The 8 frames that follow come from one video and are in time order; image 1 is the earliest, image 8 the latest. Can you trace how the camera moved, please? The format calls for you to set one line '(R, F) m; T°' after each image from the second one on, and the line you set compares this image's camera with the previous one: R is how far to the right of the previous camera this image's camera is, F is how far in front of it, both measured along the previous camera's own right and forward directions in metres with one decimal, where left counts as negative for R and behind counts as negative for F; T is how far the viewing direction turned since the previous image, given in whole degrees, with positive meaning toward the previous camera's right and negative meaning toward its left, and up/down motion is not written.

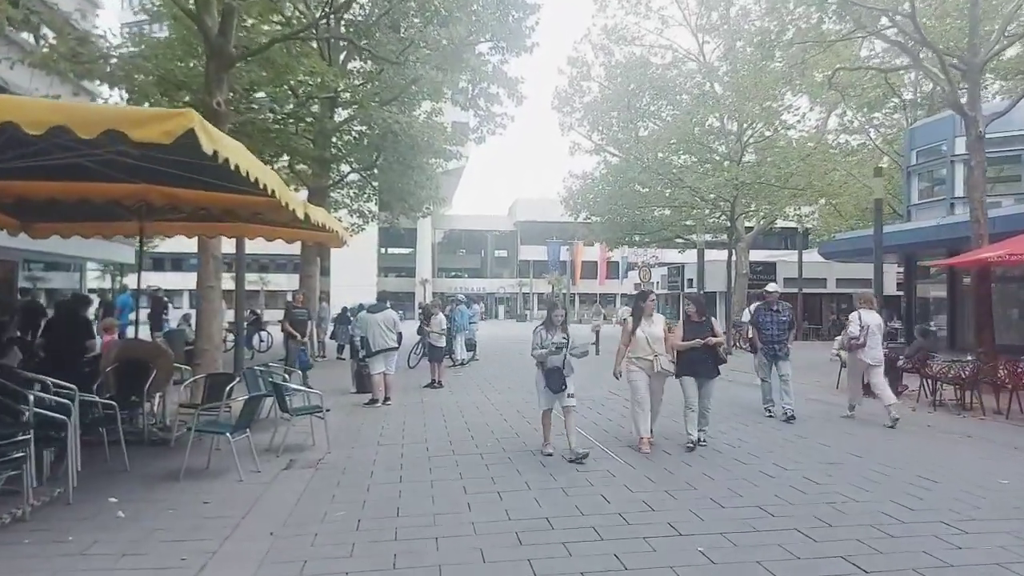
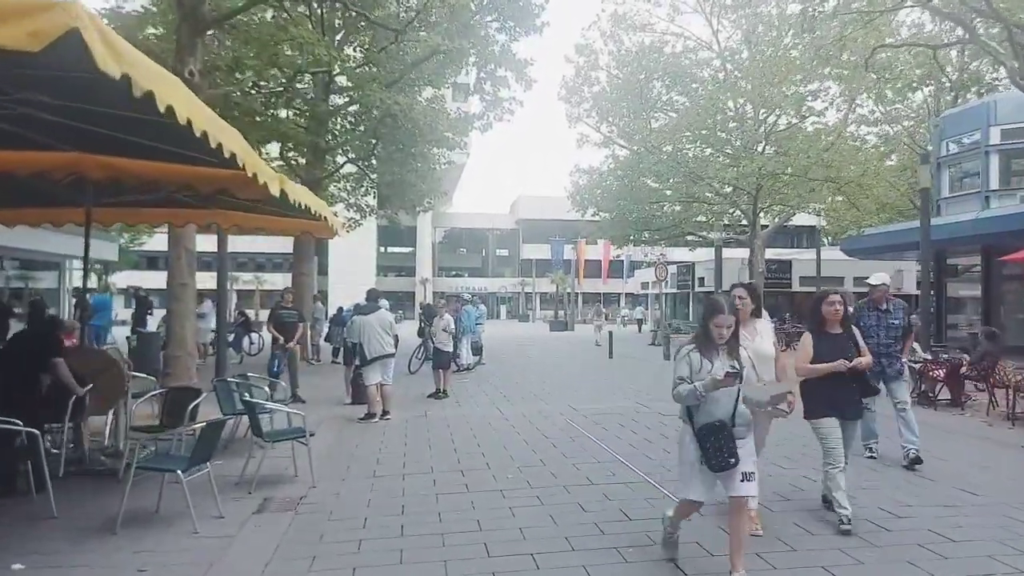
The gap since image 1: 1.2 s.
(-0.2, +1.5) m; 0°
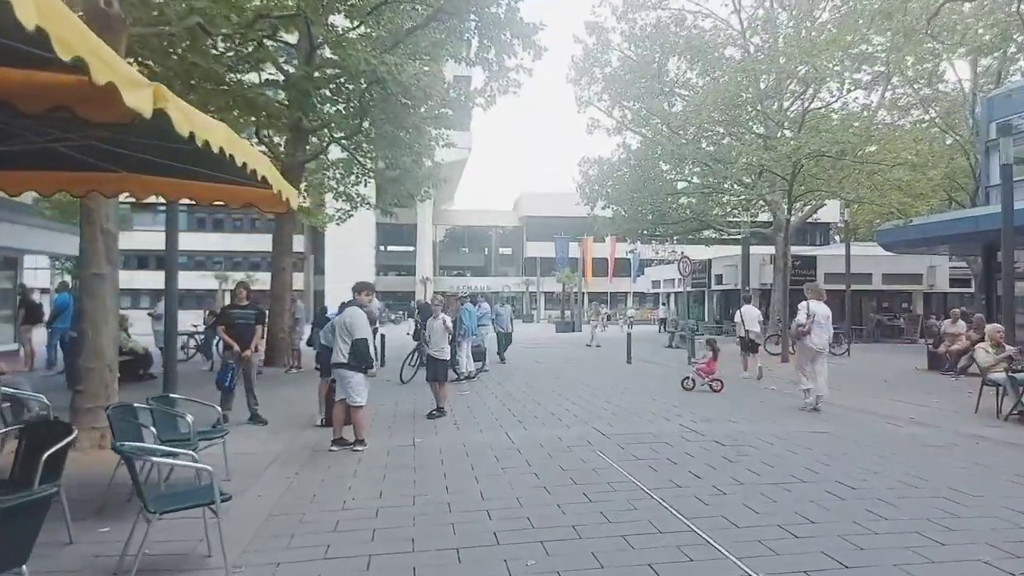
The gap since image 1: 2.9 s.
(-0.1, +2.3) m; 0°
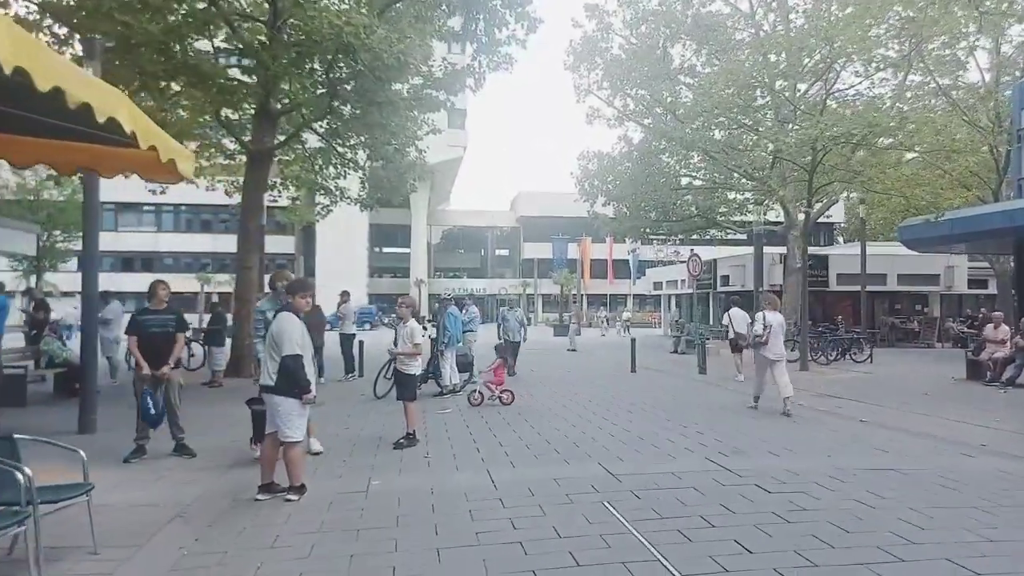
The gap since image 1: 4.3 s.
(+0.1, +1.8) m; 0°
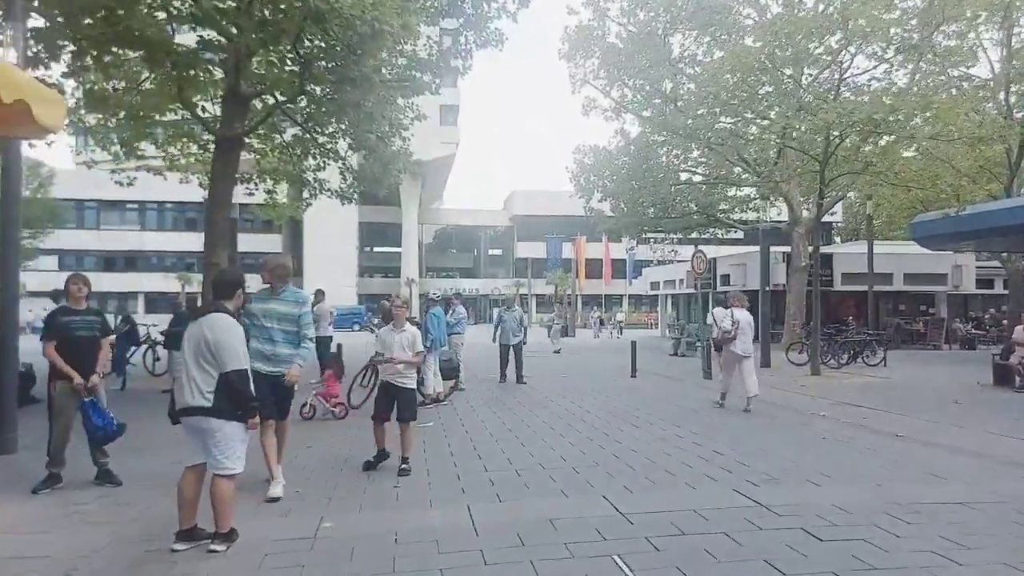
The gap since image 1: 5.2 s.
(+0.1, +1.2) m; 0°
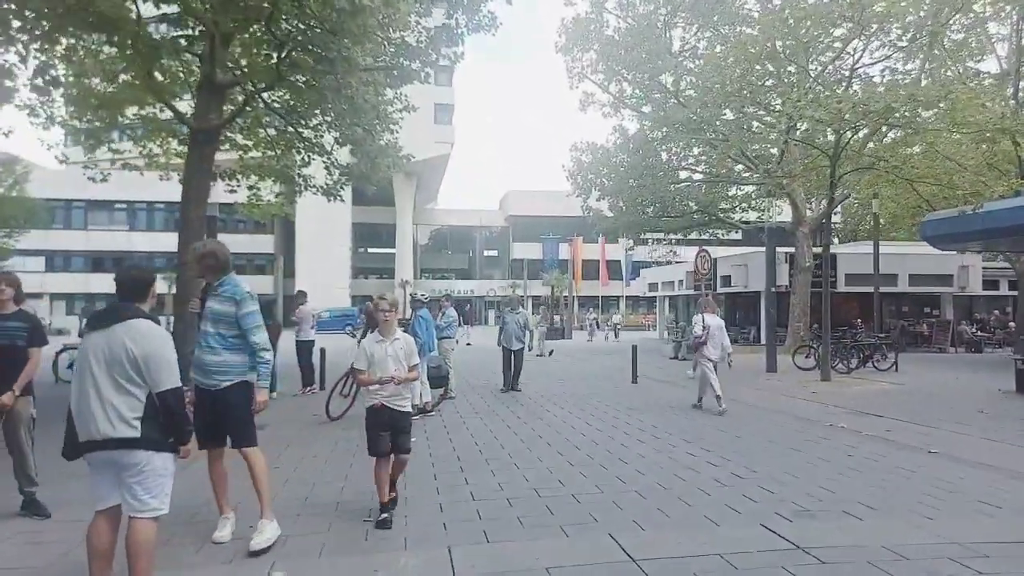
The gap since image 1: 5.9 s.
(0.0, +0.9) m; 0°
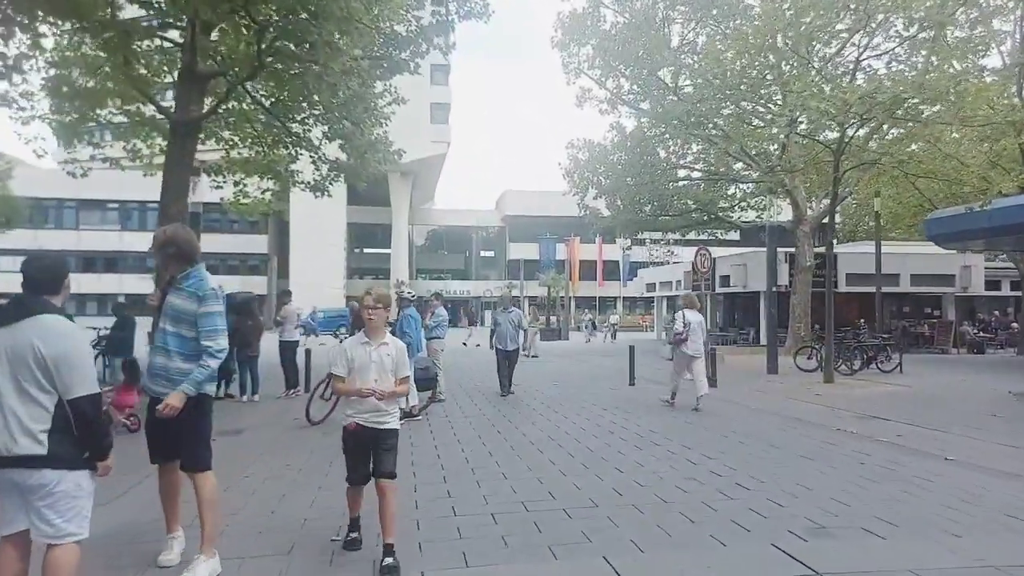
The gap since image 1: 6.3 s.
(+0.1, +0.5) m; 0°
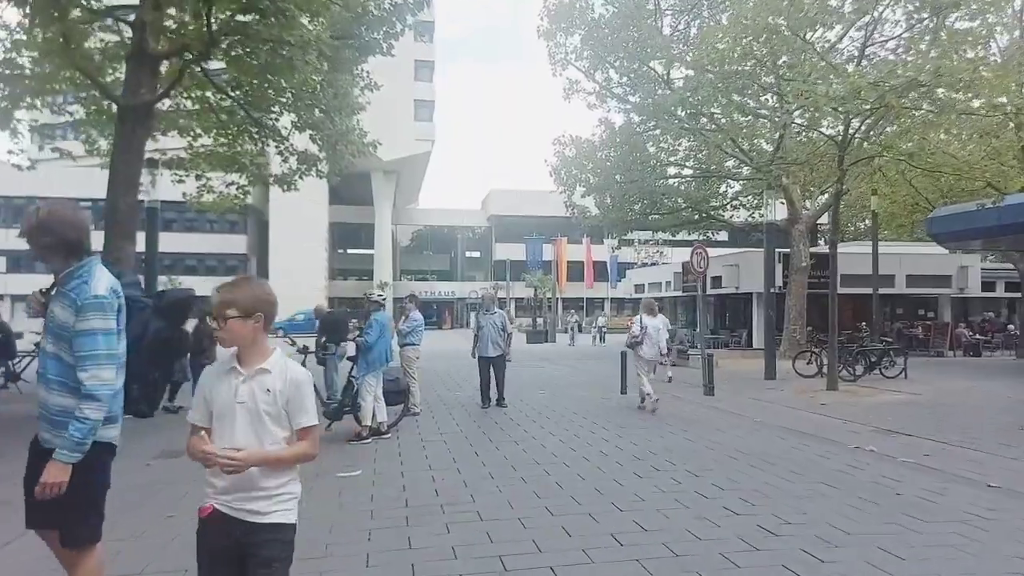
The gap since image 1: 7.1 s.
(+0.1, +1.1) m; +1°
